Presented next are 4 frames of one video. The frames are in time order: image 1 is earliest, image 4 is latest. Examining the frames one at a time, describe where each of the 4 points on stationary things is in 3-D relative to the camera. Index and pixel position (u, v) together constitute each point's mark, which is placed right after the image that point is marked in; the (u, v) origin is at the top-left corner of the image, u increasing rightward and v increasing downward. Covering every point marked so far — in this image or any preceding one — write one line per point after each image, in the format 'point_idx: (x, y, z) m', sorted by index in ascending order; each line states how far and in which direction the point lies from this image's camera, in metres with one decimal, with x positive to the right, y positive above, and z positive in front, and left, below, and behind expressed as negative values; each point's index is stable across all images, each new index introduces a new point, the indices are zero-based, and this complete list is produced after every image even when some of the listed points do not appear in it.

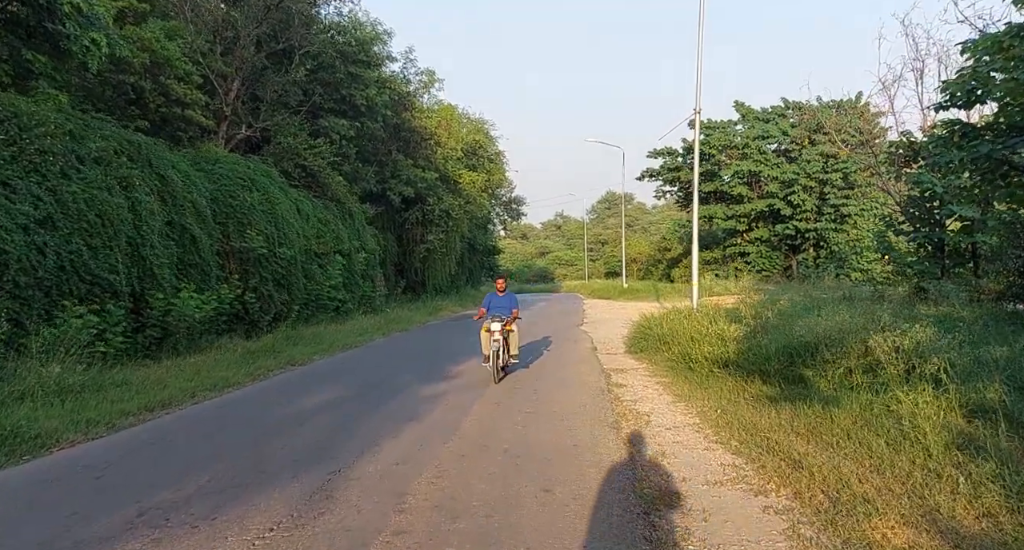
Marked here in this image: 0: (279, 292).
0: (-5.1, -0.4, +13.5) m
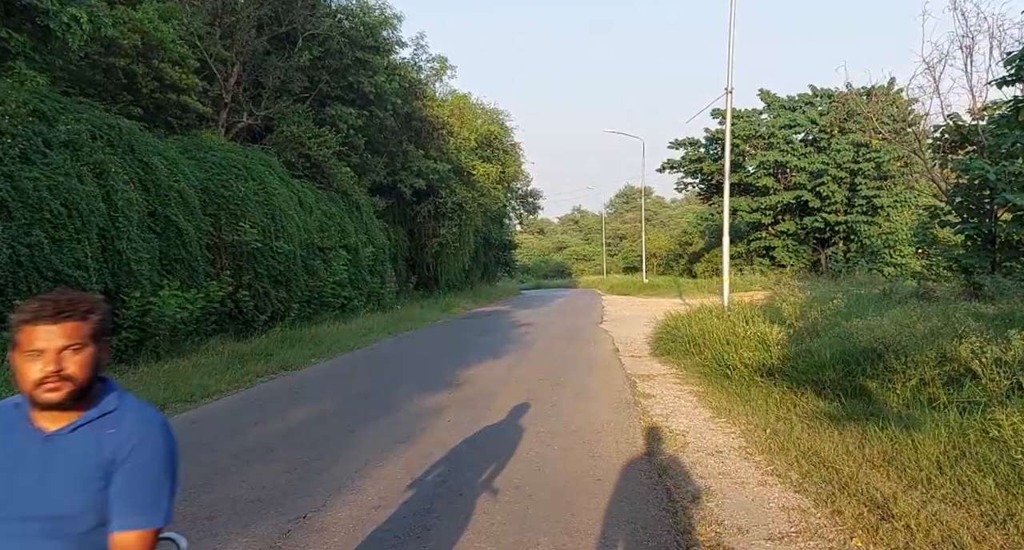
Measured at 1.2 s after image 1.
0: (-4.8, -0.3, +12.6) m
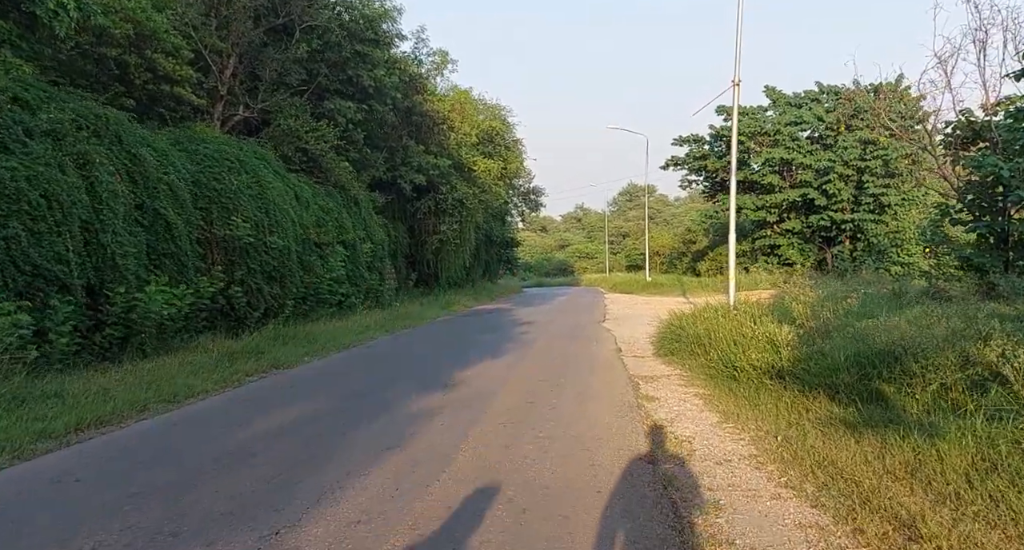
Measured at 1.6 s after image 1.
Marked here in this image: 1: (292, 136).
0: (-4.8, -0.2, +12.2) m
1: (-6.1, +3.8, +17.2) m
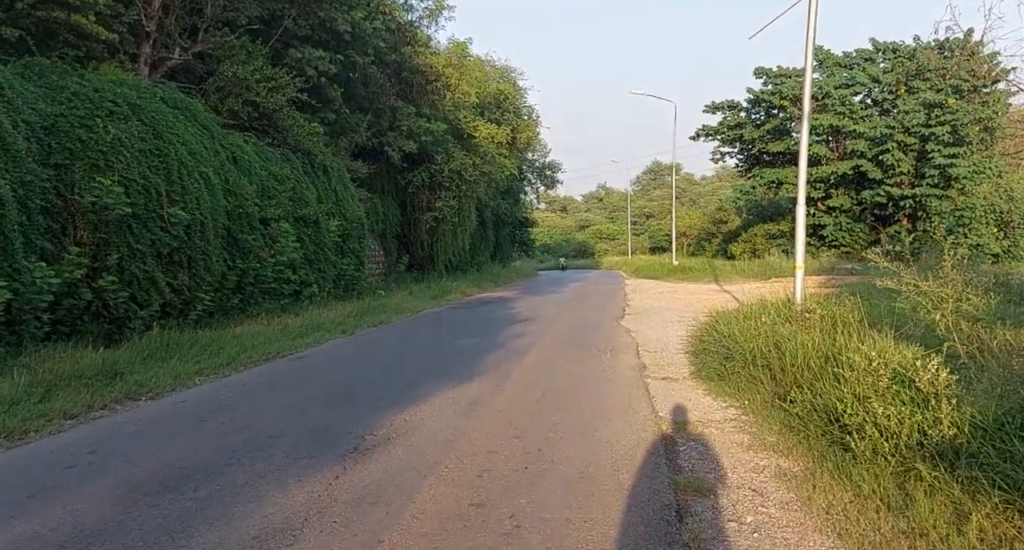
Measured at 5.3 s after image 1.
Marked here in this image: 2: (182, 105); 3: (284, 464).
0: (-5.0, 0.0, +9.1) m
1: (-6.1, +4.2, +14.0) m
2: (-5.9, +3.0, +11.2) m
3: (-1.7, -1.4, +4.6) m
